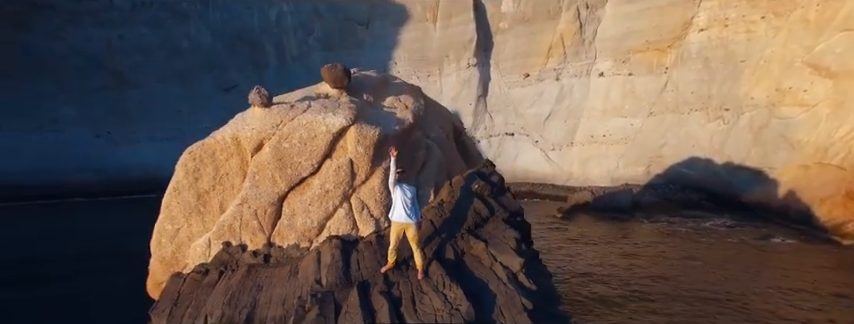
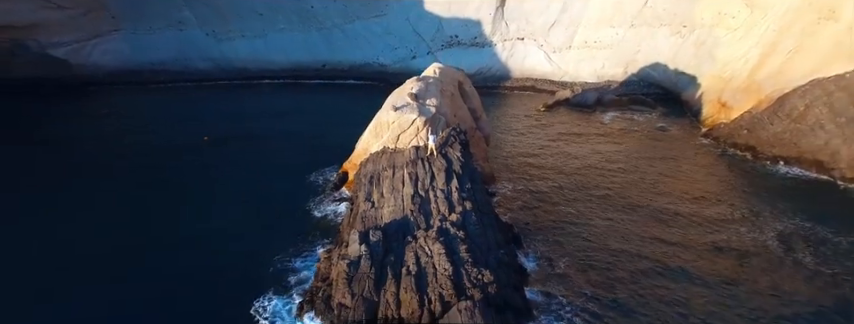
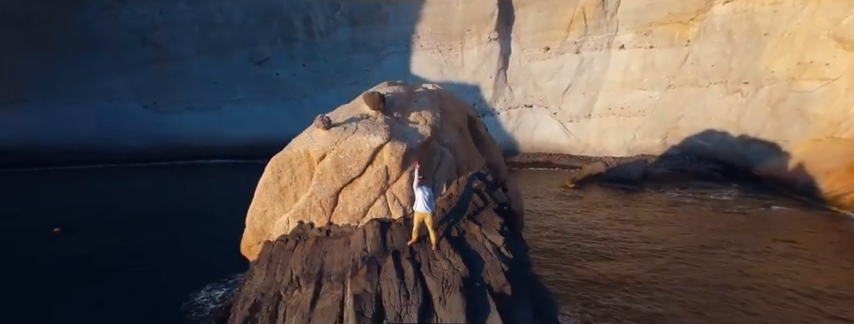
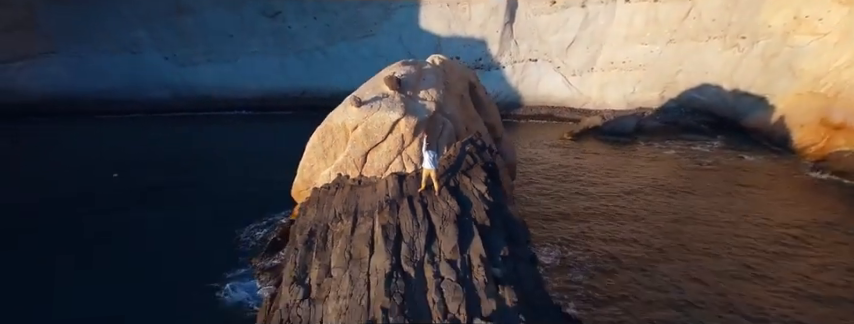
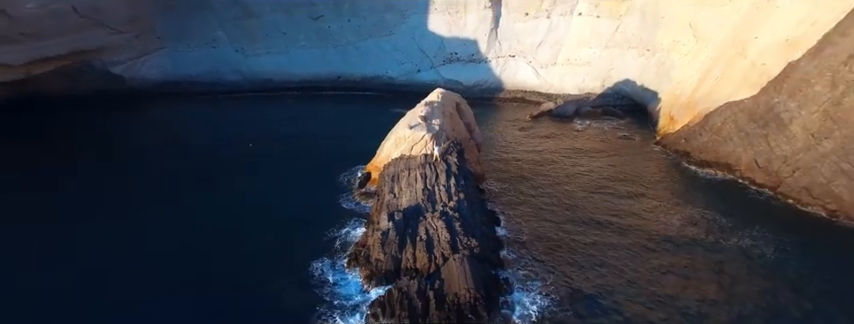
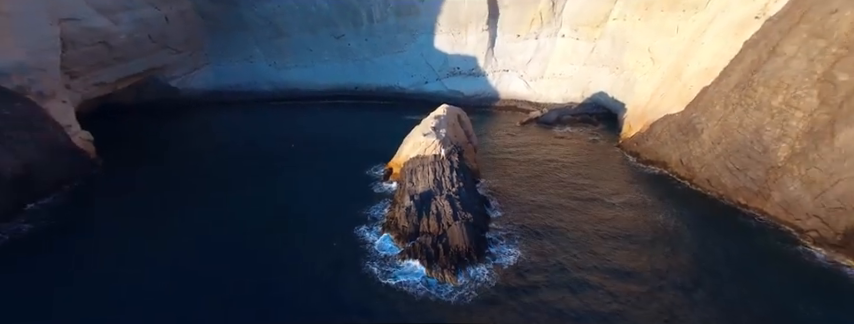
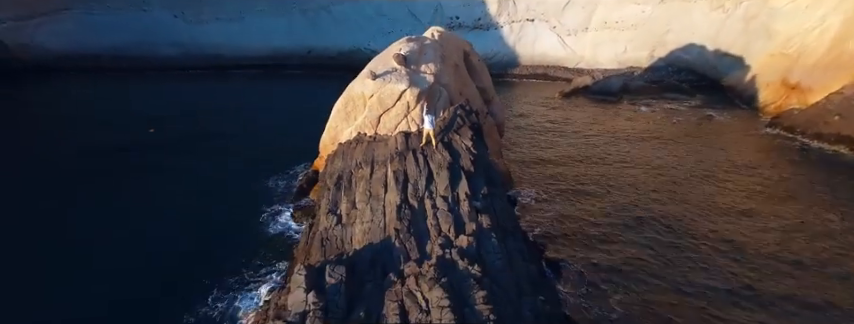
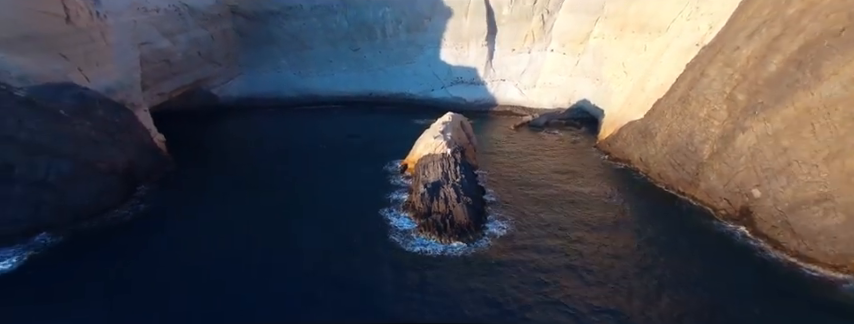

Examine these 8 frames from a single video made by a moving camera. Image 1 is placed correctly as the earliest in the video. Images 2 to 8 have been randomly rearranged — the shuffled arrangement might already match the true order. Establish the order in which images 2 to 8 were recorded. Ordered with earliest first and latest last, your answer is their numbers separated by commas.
3, 4, 7, 2, 5, 6, 8
